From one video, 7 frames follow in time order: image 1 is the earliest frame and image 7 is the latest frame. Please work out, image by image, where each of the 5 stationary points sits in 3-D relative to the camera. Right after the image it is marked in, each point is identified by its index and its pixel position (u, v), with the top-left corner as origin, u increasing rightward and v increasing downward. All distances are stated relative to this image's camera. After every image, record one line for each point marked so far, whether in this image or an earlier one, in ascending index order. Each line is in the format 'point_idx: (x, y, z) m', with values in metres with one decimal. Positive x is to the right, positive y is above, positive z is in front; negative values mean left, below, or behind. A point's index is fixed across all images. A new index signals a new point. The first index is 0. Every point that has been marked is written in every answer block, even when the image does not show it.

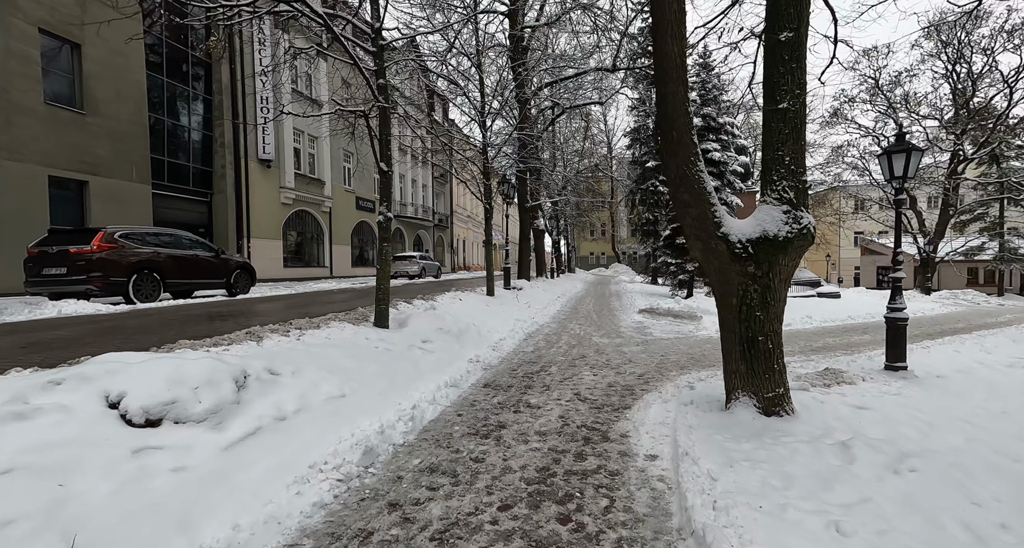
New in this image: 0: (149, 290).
0: (-5.8, -0.3, +7.9) m
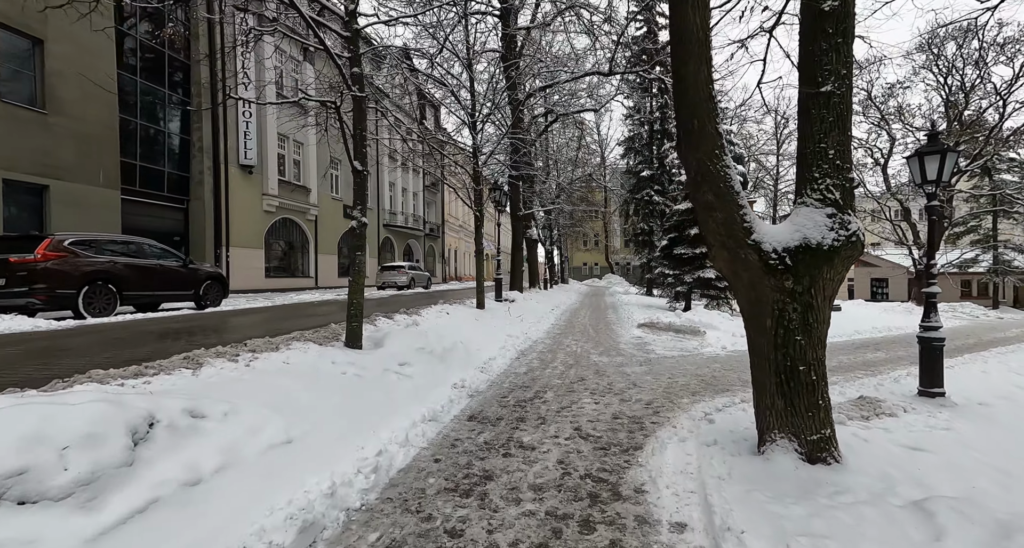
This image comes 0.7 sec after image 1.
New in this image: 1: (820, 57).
0: (-5.9, -0.4, +7.2) m
1: (+1.8, +1.3, +2.9) m
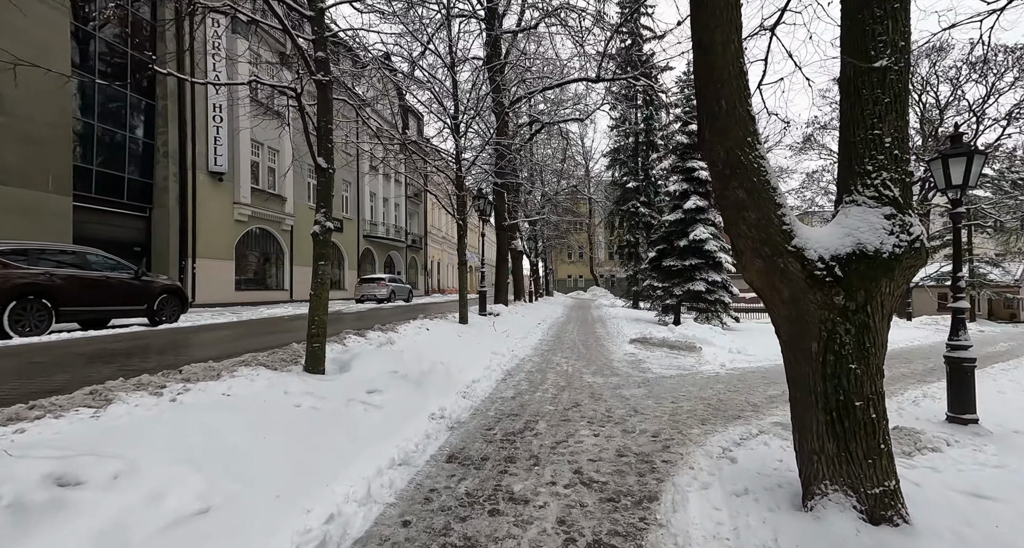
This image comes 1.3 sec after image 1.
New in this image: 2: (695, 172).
0: (-6.1, -0.6, +6.4) m
1: (+1.8, +1.2, +2.4) m
2: (+6.0, +3.3, +16.2) m
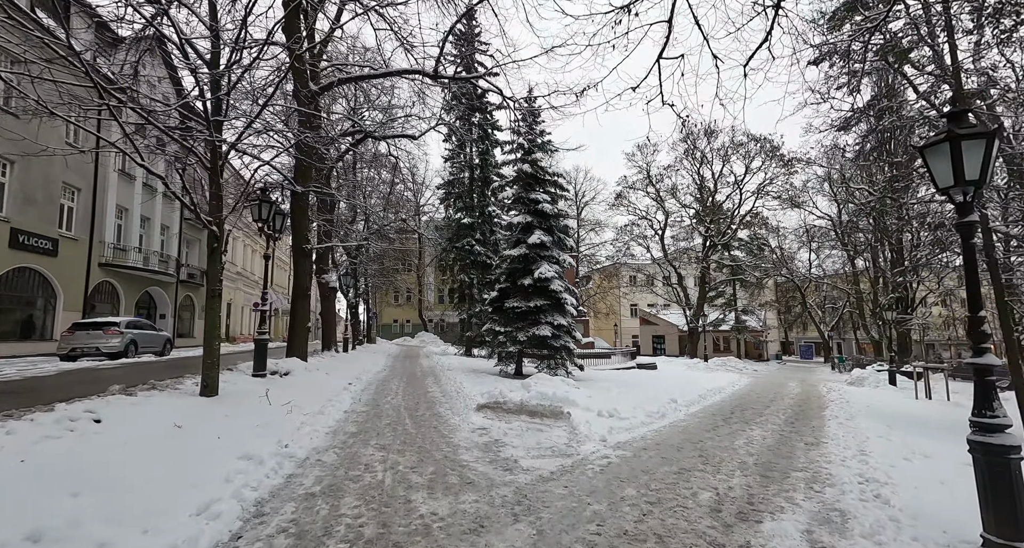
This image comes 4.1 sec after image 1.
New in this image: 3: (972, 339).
0: (-7.3, -0.6, +1.2) m
1: (+1.4, +1.2, +0.2) m
2: (+0.8, +2.1, +14.7) m
3: (+3.3, -0.5, +3.5) m
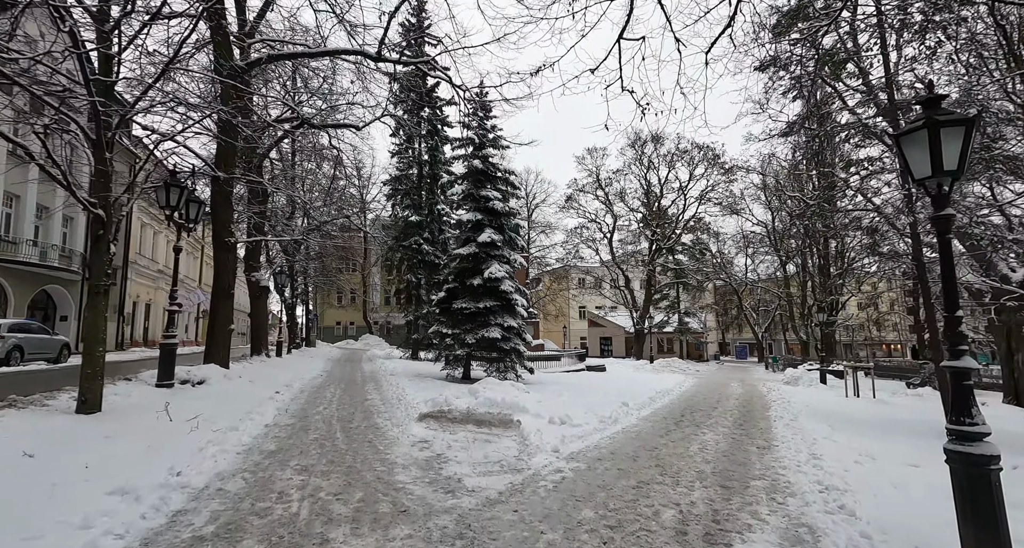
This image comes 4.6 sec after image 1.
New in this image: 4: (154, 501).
0: (-7.4, -0.5, -0.1) m
1: (+1.4, +1.3, -0.2) m
2: (-0.6, +2.1, +14.2) m
3: (+2.9, -0.5, +3.3) m
4: (-2.3, -1.5, +3.2) m
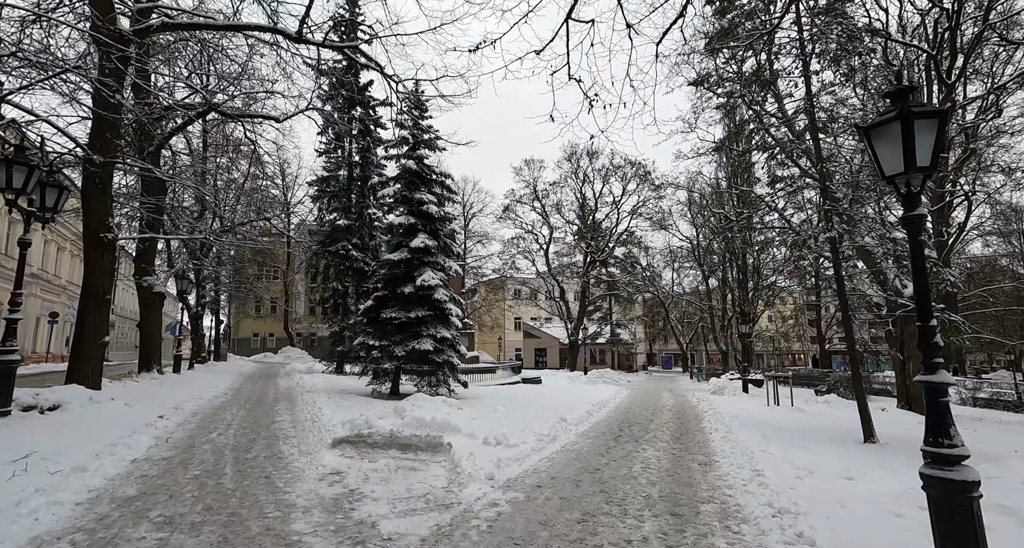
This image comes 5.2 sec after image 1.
0: (-7.3, -0.3, -1.7) m
1: (+1.5, +1.4, -0.6) m
2: (-2.4, +1.8, +13.4) m
3: (+2.5, -0.5, +3.0) m
4: (-2.7, -1.4, +2.2) m
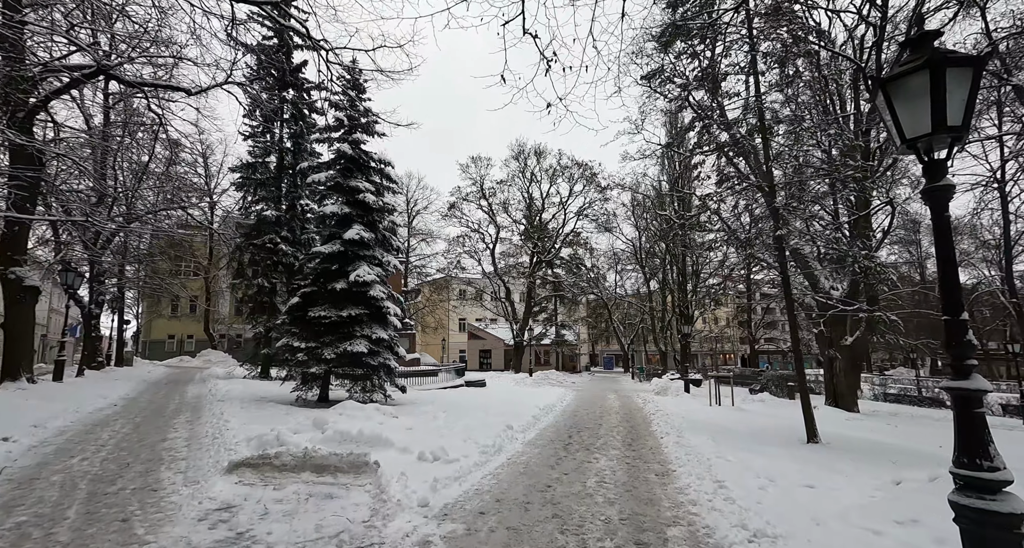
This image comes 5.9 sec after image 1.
0: (-7.0, -0.1, -3.3) m
1: (+1.6, +1.5, -1.2) m
2: (-3.8, +2.0, +12.3) m
3: (+2.2, -0.4, +2.5) m
4: (-2.9, -1.3, +1.1) m
